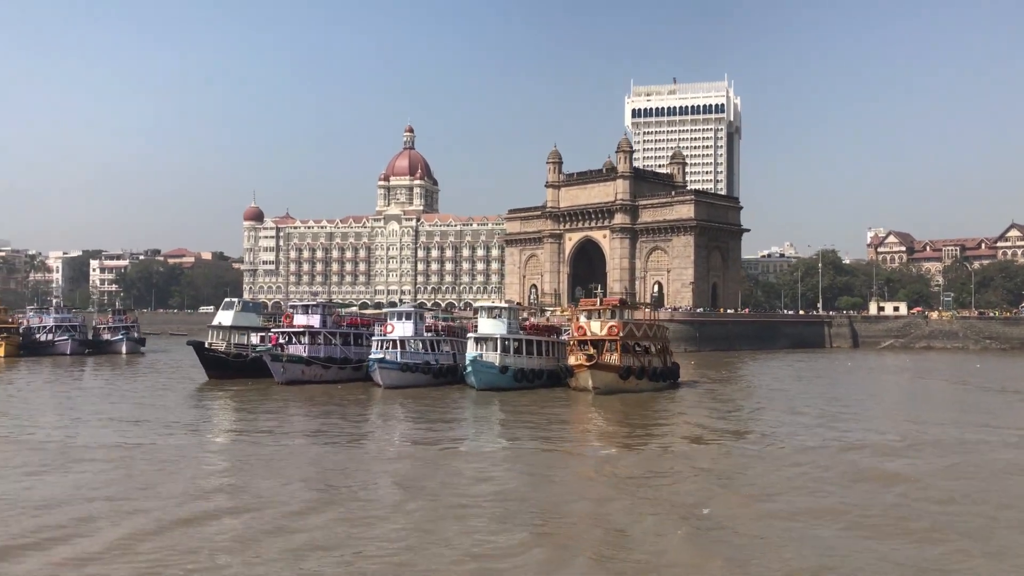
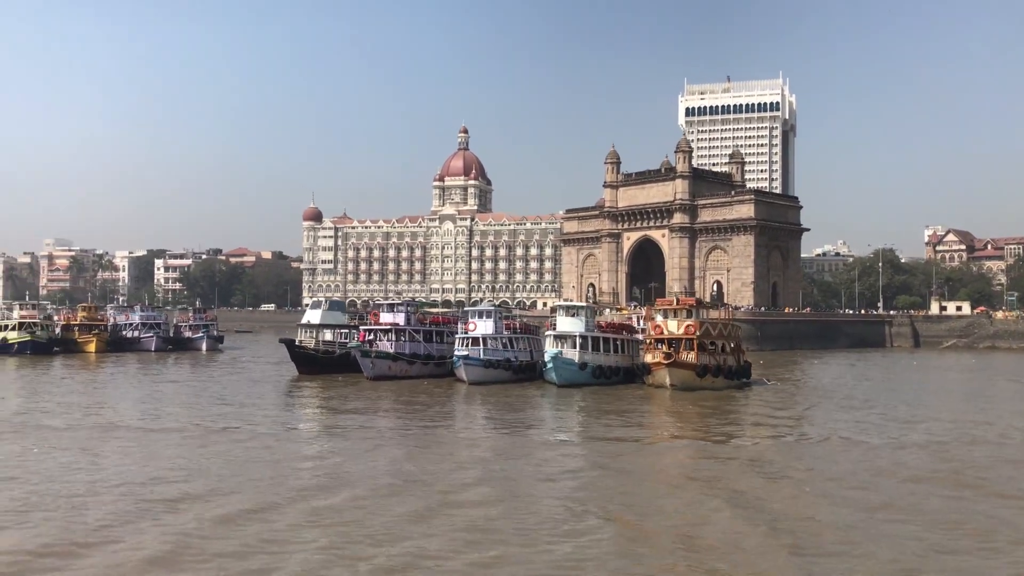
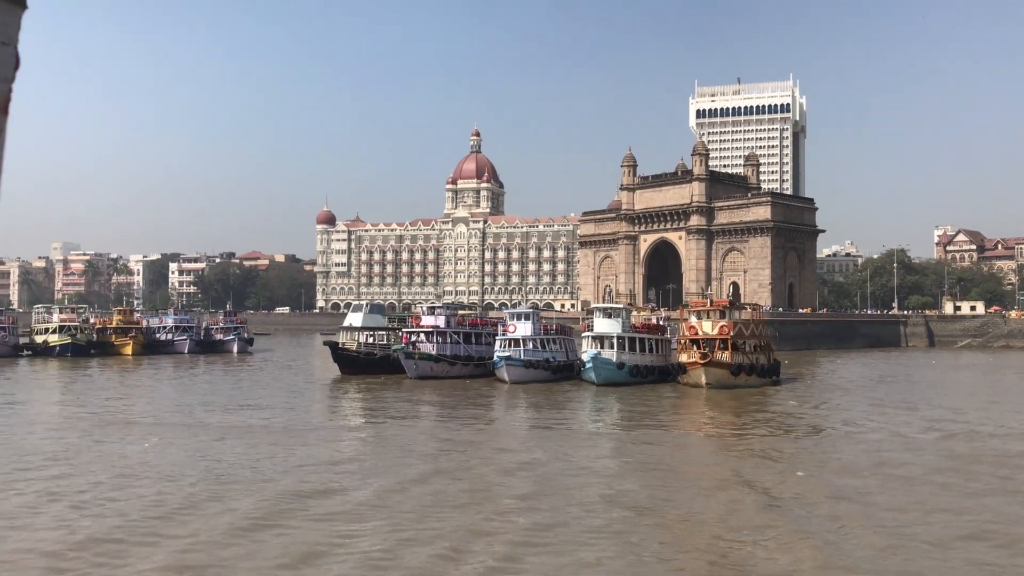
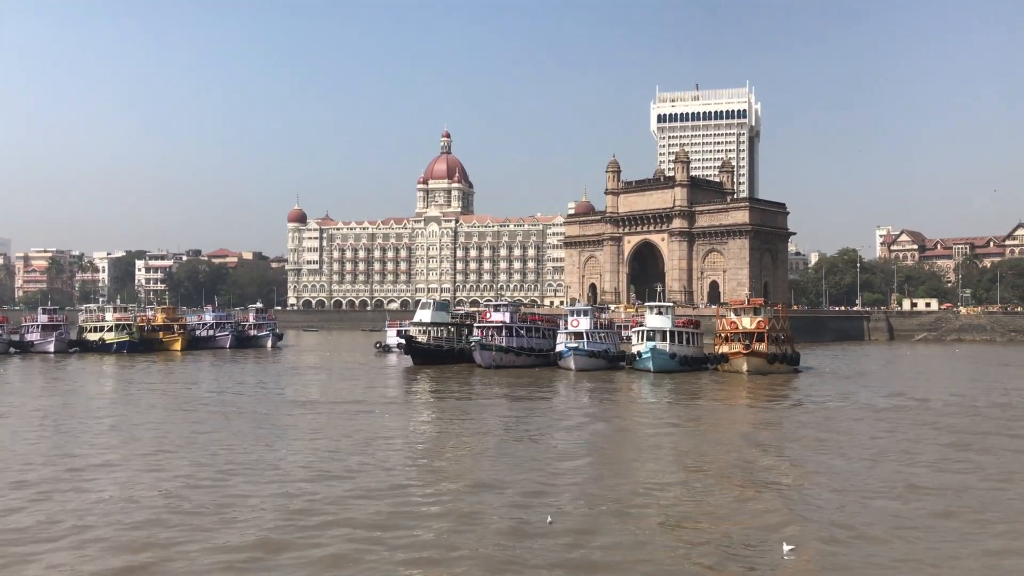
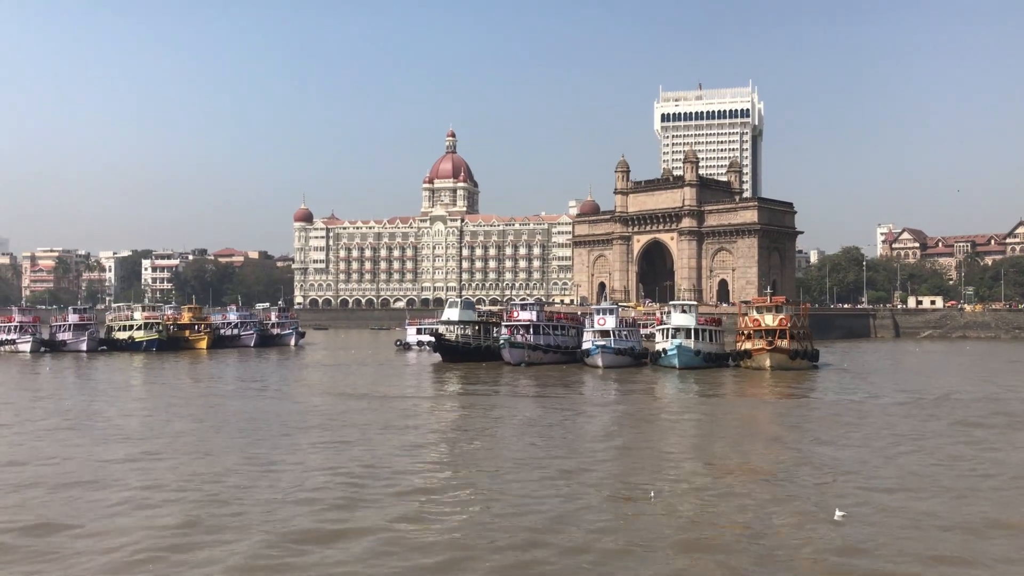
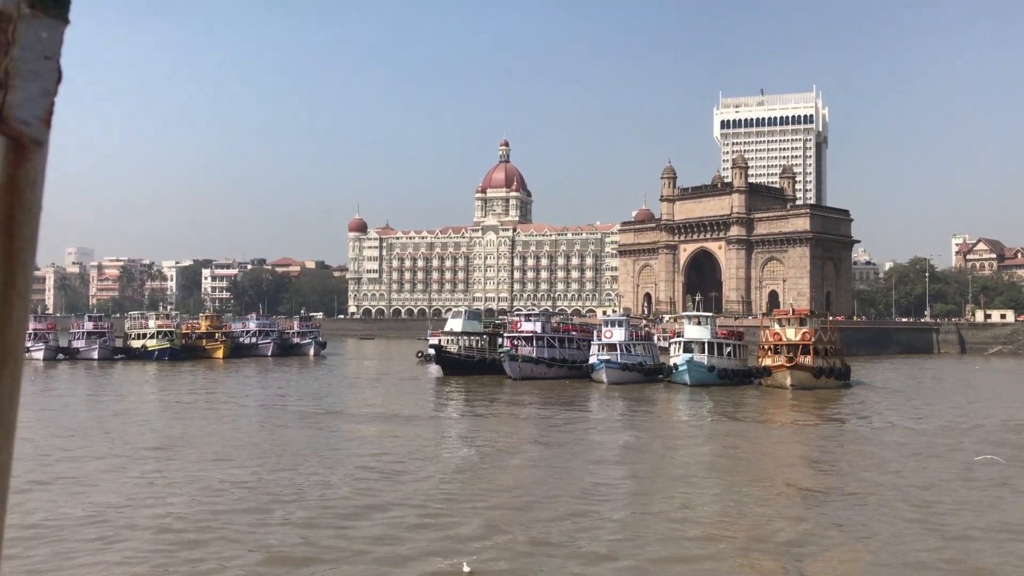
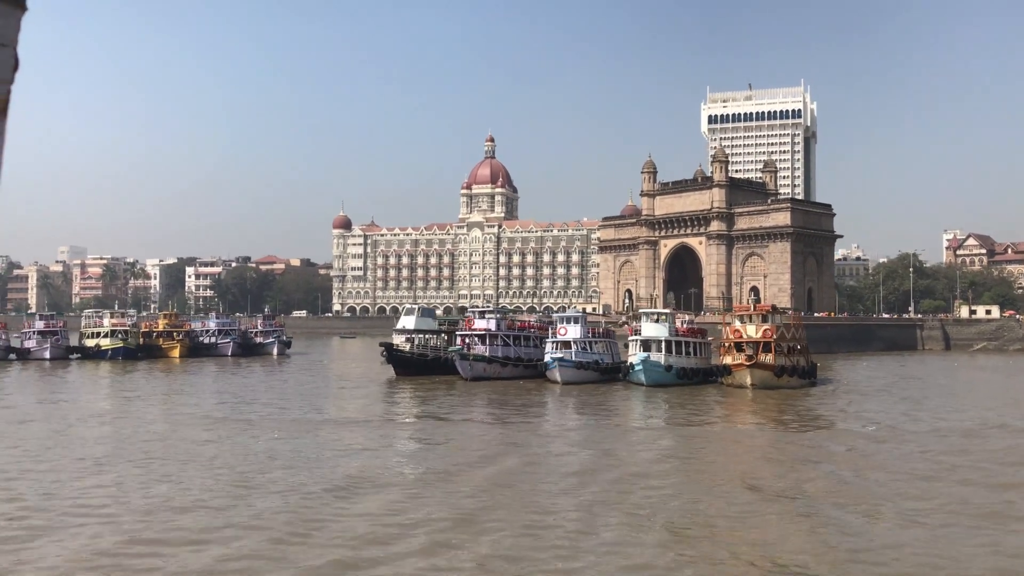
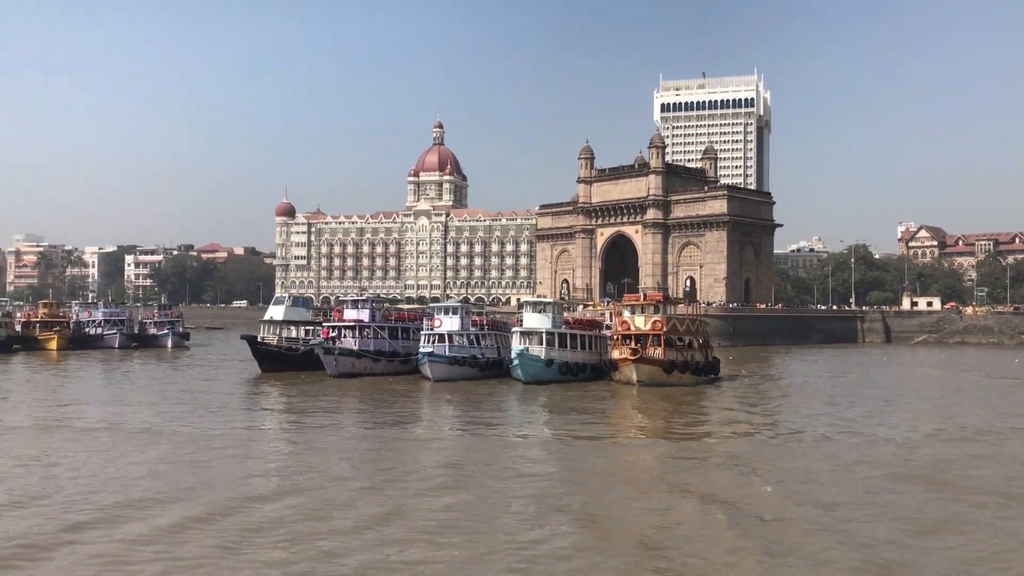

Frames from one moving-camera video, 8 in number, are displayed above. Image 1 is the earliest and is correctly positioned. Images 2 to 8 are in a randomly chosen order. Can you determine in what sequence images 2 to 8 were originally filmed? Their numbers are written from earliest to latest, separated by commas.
8, 2, 3, 7, 6, 4, 5
